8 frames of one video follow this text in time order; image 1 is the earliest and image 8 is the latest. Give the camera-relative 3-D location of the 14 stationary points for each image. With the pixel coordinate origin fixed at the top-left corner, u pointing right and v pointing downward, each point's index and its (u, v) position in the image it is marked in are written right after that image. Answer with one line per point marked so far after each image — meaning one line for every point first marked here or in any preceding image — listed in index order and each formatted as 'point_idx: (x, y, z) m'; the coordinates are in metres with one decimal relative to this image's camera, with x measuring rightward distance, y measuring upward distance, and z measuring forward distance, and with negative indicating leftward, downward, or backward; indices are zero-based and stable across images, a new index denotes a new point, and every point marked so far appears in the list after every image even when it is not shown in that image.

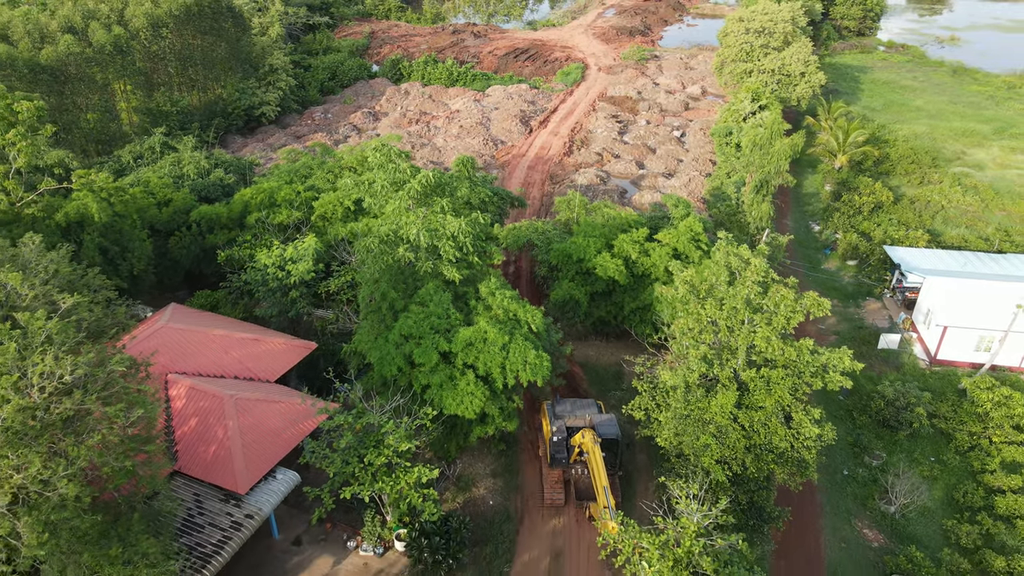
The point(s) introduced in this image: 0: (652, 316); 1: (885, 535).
0: (+4.5, -0.9, +19.7) m
1: (+10.1, -6.6, +16.9) m
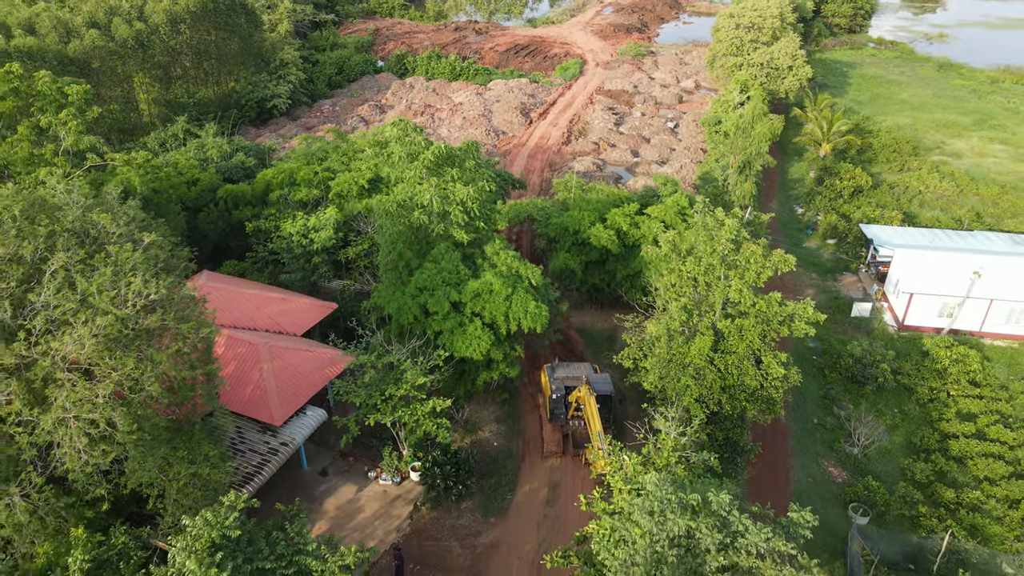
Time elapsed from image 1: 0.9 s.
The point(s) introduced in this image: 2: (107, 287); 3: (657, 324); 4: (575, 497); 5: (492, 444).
0: (+4.5, +0.2, +21.7) m
1: (+10.1, -5.5, +18.8) m
2: (-6.8, 0.0, +10.6) m
3: (+4.0, -1.0, +17.4) m
4: (+1.7, -5.8, +17.3) m
5: (-0.6, -4.6, +18.6) m
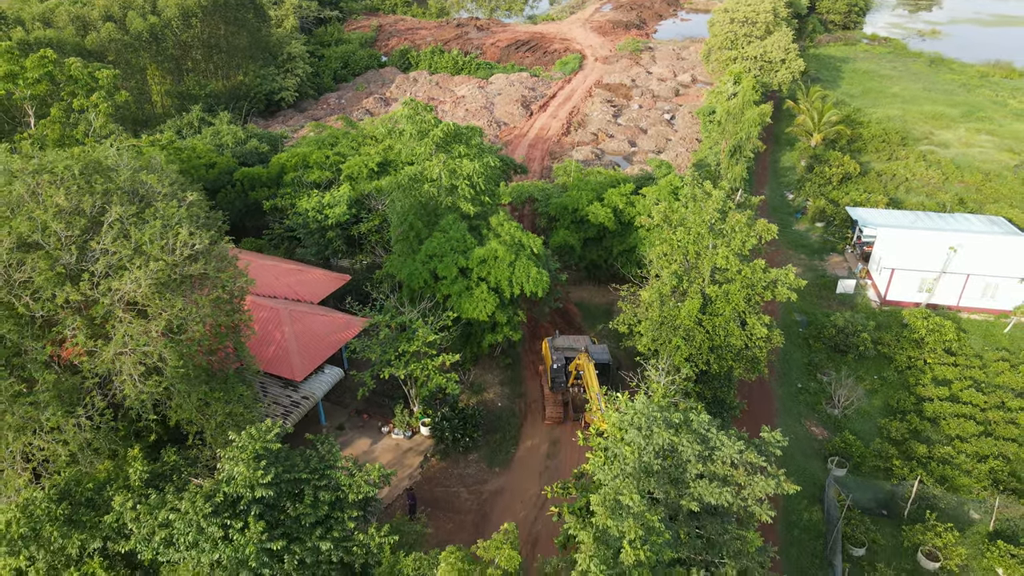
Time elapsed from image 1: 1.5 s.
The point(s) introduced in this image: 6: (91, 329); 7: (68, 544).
0: (+4.6, +1.2, +23.0) m
1: (+10.2, -4.6, +20.1) m
2: (-6.7, +1.0, +11.9) m
3: (+4.1, -0.1, +18.7) m
4: (+1.8, -4.9, +18.7) m
5: (-0.5, -3.7, +19.9) m
6: (-7.6, -0.7, +11.3) m
7: (-6.9, -4.0, +9.7) m
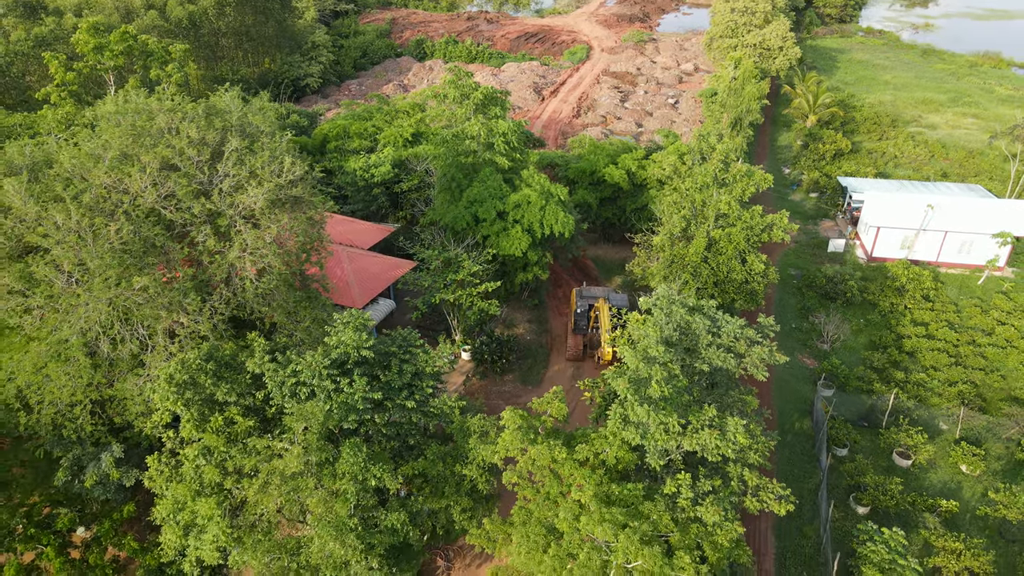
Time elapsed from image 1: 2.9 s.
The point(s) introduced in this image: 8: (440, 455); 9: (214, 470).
0: (+5.6, +3.1, +25.7) m
1: (+11.2, -2.7, +22.9) m
2: (-5.7, +2.9, +14.6) m
3: (+5.1, +1.9, +21.4) m
4: (+2.8, -3.0, +21.4) m
5: (+0.5, -1.8, +22.6) m
6: (-6.6, +1.2, +14.0) m
7: (-5.9, -2.1, +12.4) m
8: (-1.5, -3.5, +13.1) m
9: (-5.8, -3.5, +12.0) m
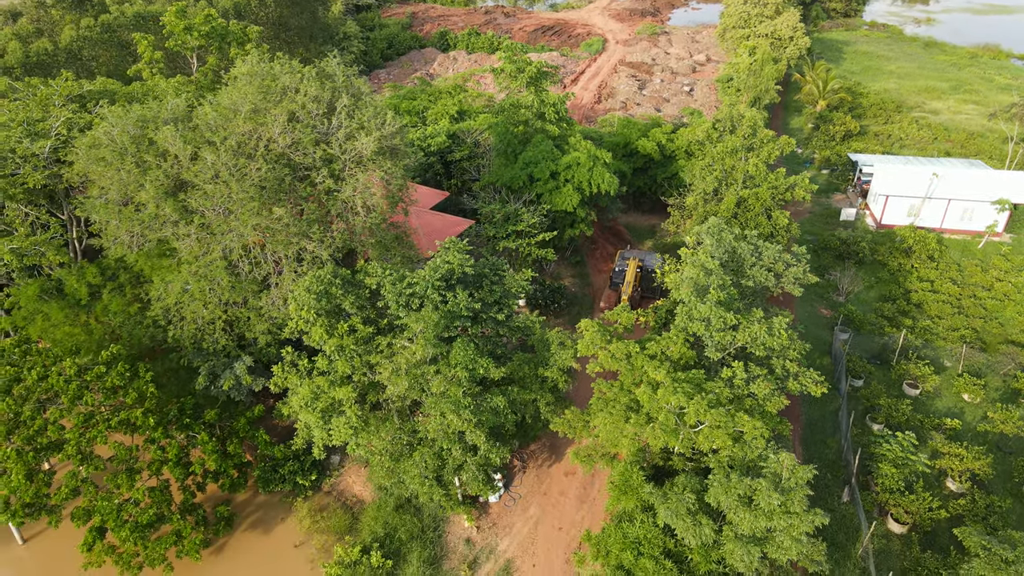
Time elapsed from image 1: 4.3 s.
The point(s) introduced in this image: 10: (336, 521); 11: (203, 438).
0: (+7.5, +4.8, +28.2) m
1: (+13.1, -0.9, +25.3) m
2: (-3.9, +4.6, +17.1) m
3: (+7.0, +3.6, +23.9) m
4: (+4.7, -1.2, +23.9) m
5: (+2.4, 0.0, +25.1) m
6: (-4.7, +2.9, +16.5) m
7: (-4.0, -0.3, +14.9) m
8: (+0.3, -1.8, +15.6) m
9: (-3.9, -1.7, +14.5) m
10: (-4.8, -6.3, +16.8) m
11: (-7.7, -3.7, +15.6) m
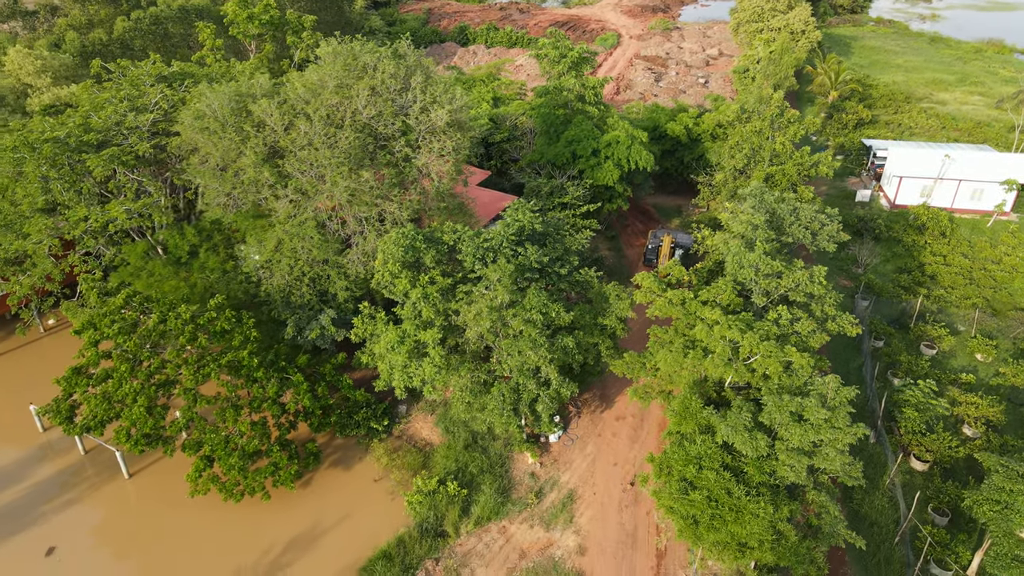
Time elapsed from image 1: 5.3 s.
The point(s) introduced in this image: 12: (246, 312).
0: (+9.2, +6.0, +29.9) m
1: (+14.9, +0.3, +27.1) m
2: (-2.1, +5.8, +18.8) m
3: (+8.8, +4.8, +25.6) m
4: (+6.5, 0.0, +25.6) m
5: (+4.1, +1.2, +26.8) m
6: (-3.0, +4.1, +18.2) m
7: (-2.3, +0.9, +16.7) m
8: (+2.1, -0.6, +17.3) m
9: (-2.2, -0.5, +16.2) m
10: (-3.0, -5.1, +18.5) m
11: (-6.0, -2.5, +17.3) m
12: (-7.5, -0.7, +17.7) m
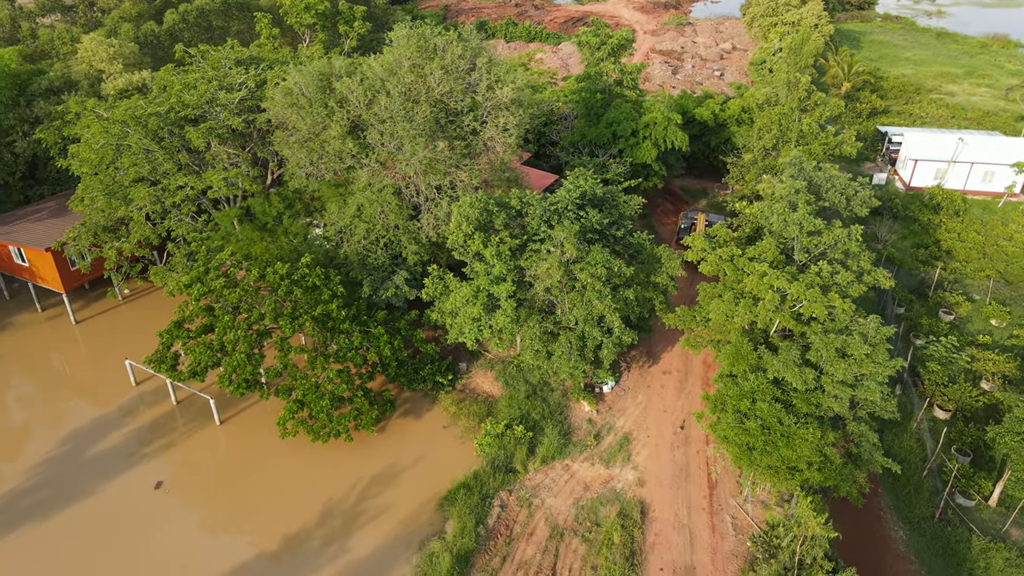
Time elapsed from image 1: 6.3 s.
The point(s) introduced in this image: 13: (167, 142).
0: (+11.1, +7.2, +31.6) m
1: (+16.7, +1.5, +28.8) m
2: (-0.3, +7.0, +20.5) m
3: (+10.6, +6.0, +27.3) m
4: (+8.3, +1.2, +27.3) m
5: (+6.0, +2.4, +28.6) m
6: (-1.1, +5.3, +19.9) m
7: (-0.4, +2.1, +18.4) m
8: (+3.9, +0.6, +19.0) m
9: (-0.3, +0.7, +17.9) m
10: (-1.2, -3.9, +20.3) m
11: (-4.1, -1.4, +19.0) m
12: (-5.6, +0.5, +19.4) m
13: (-11.0, +4.6, +19.8) m
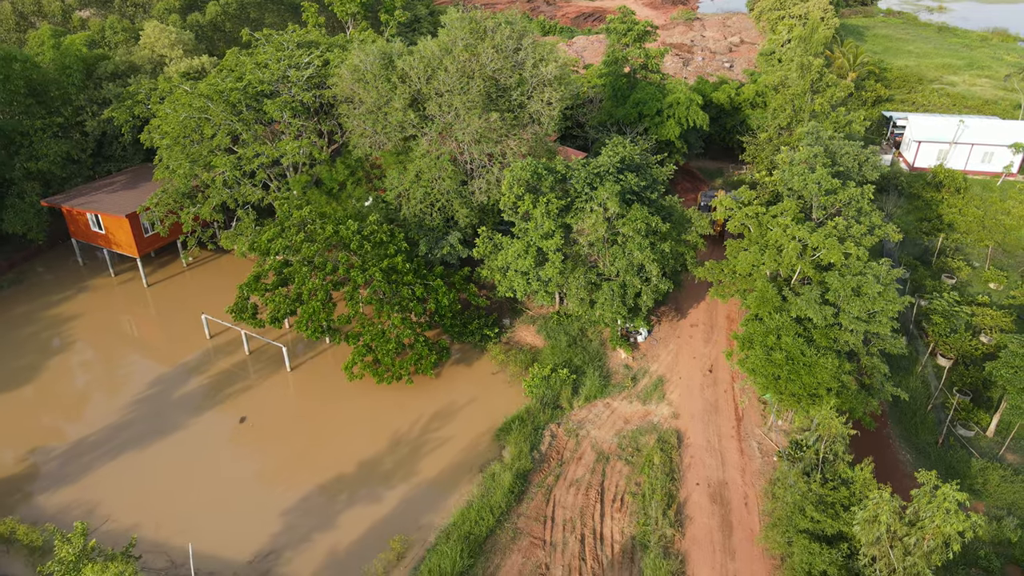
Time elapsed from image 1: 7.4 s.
0: (+12.6, +8.7, +33.7) m
1: (+18.3, +2.9, +30.8) m
2: (+1.3, +8.5, +22.6) m
3: (+12.1, +7.5, +29.4) m
4: (+9.9, +2.6, +29.4) m
5: (+7.5, +3.8, +30.6) m
6: (+0.4, +6.8, +22.0) m
7: (+1.1, +3.5, +20.5) m
8: (+5.5, +2.1, +21.1) m
9: (+1.2, +2.1, +20.0) m
10: (+0.4, -2.5, +22.4) m
11: (-2.6, +0.1, +21.1) m
12: (-4.1, +2.0, +21.5) m
13: (-9.5, +6.1, +21.9) m
